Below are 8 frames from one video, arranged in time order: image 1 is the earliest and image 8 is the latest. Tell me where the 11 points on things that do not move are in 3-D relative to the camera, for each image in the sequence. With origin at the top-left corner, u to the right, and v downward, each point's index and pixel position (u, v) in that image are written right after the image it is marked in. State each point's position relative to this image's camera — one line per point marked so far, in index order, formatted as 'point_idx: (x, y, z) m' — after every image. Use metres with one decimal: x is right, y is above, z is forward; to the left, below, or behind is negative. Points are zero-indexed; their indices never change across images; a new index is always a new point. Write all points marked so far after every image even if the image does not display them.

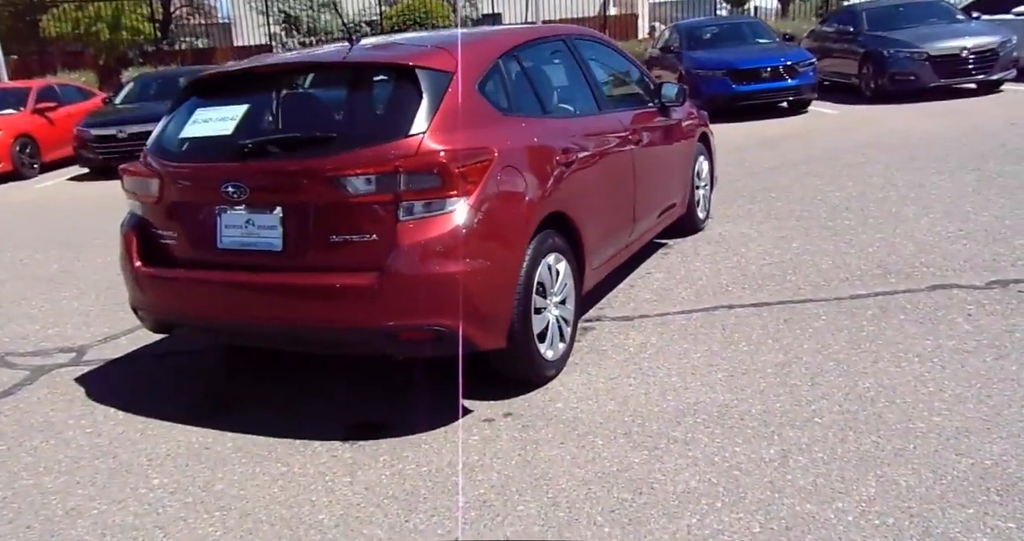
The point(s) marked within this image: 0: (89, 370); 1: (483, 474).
0: (-2.3, -0.5, +4.8) m
1: (-0.1, -0.8, +3.3) m
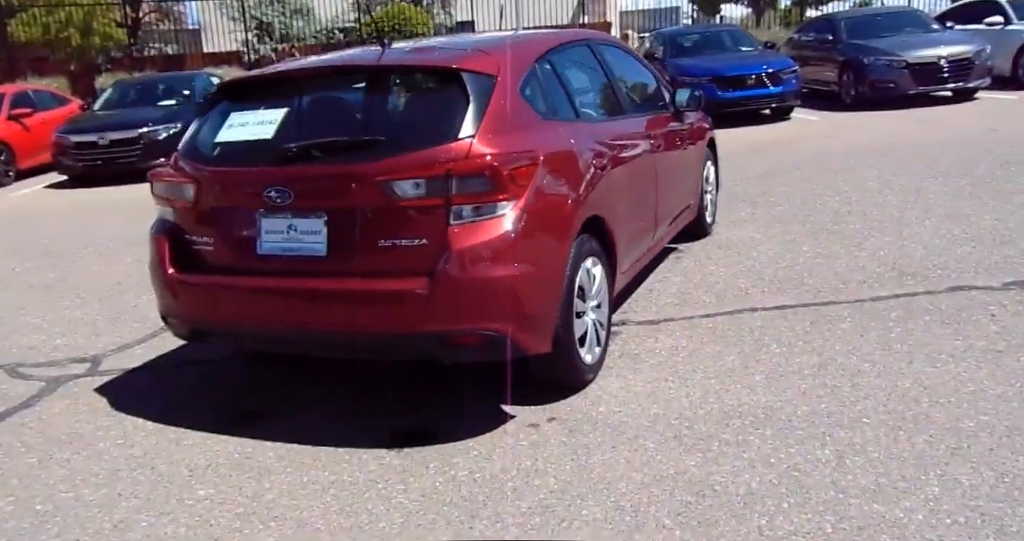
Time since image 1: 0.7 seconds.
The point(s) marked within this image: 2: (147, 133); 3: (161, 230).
0: (-2.1, -0.6, +4.7) m
1: (+0.1, -0.8, +3.3) m
2: (-4.8, +1.8, +11.6) m
3: (-1.6, +0.2, +4.1) m
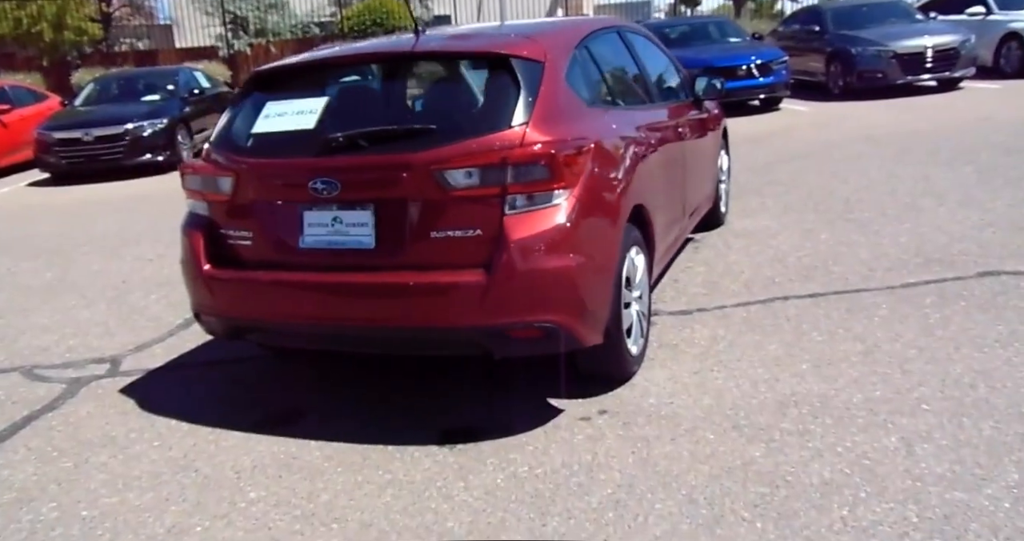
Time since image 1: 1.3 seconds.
0: (-2.0, -0.6, +4.6) m
1: (+0.3, -0.7, +3.3) m
2: (-4.9, +1.8, +11.3) m
3: (-1.4, +0.2, +4.0) m
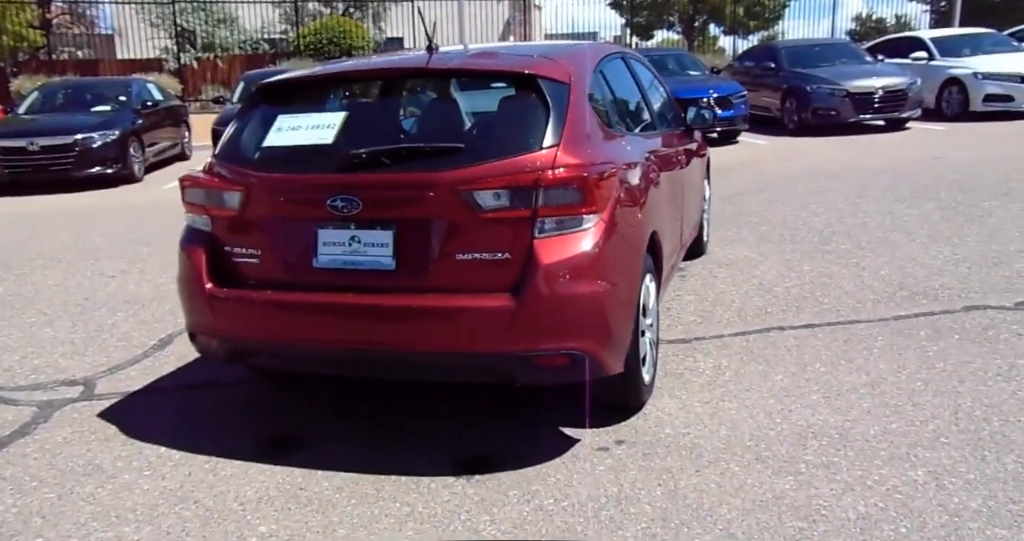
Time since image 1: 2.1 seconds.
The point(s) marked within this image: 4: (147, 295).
0: (-1.9, -0.7, +4.3) m
1: (+0.4, -0.8, +3.2) m
2: (-5.3, +1.6, +10.9) m
3: (-1.4, +0.1, +3.8) m
4: (-2.6, -0.2, +6.3) m
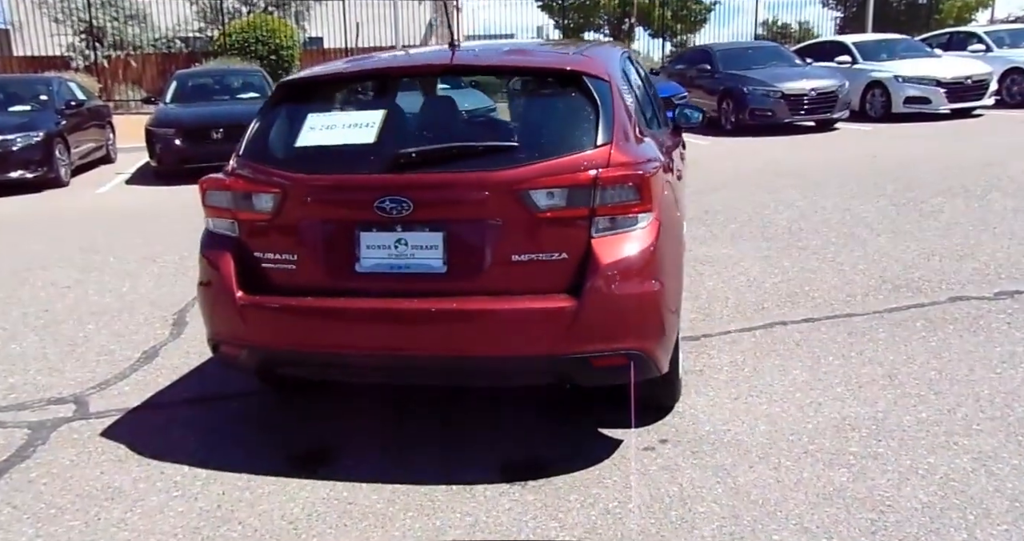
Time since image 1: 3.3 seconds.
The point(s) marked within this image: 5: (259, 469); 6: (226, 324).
0: (-1.8, -0.7, +4.0) m
1: (+0.7, -0.8, +3.1) m
2: (-5.9, +1.5, +10.2) m
3: (-1.2, +0.1, +3.6) m
4: (-2.7, -0.2, +6.0) m
5: (-1.0, -0.8, +3.6) m
6: (-1.1, -0.2, +3.5) m
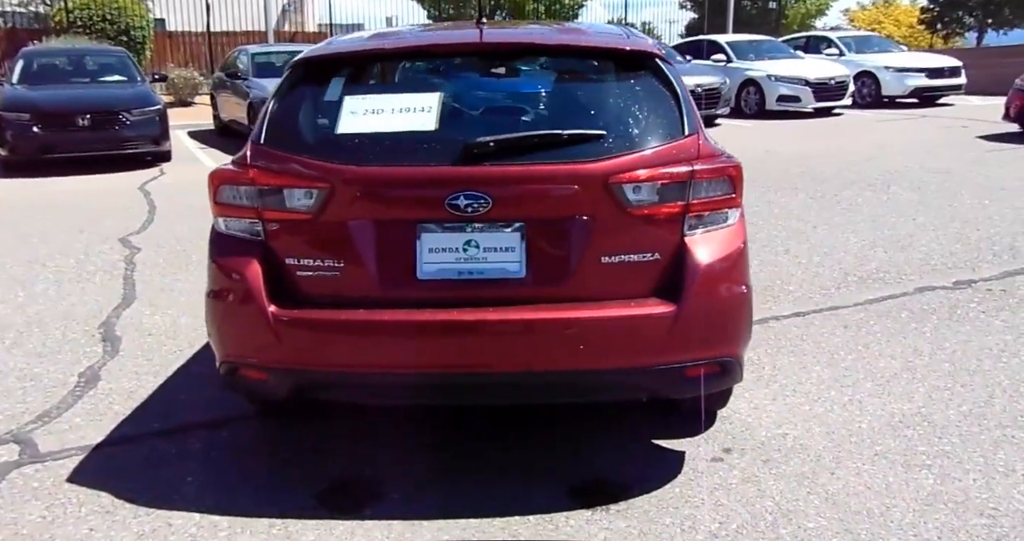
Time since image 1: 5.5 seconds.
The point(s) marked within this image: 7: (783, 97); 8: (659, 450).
0: (-1.6, -0.7, +3.3) m
1: (+1.0, -0.8, +2.9) m
2: (-6.8, +1.4, +8.7) m
3: (-0.9, +0.1, +3.0) m
4: (-2.8, -0.3, +5.1) m
5: (-0.8, -0.8, +3.0) m
6: (-0.9, -0.2, +3.0) m
7: (+4.4, +2.8, +14.3) m
8: (+0.6, -0.7, +3.4) m
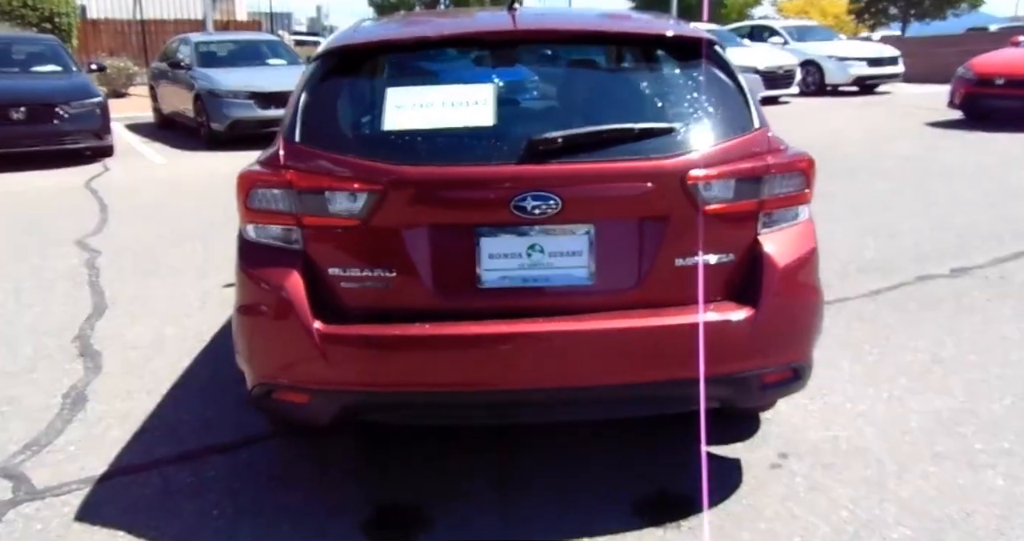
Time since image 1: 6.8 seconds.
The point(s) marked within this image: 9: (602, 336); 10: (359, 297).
0: (-1.4, -0.8, +3.0) m
1: (+1.2, -0.8, +2.8) m
2: (-7.1, +1.3, +7.8) m
3: (-0.7, 0.0, +2.7) m
4: (-2.8, -0.3, +4.6) m
5: (-0.5, -0.9, +2.8) m
6: (-0.7, -0.3, +2.7) m
7: (+3.6, +3.0, +14.3) m
8: (+0.7, -0.7, +3.3) m
9: (+0.3, -0.2, +2.6) m
10: (-0.5, -0.1, +2.7) m
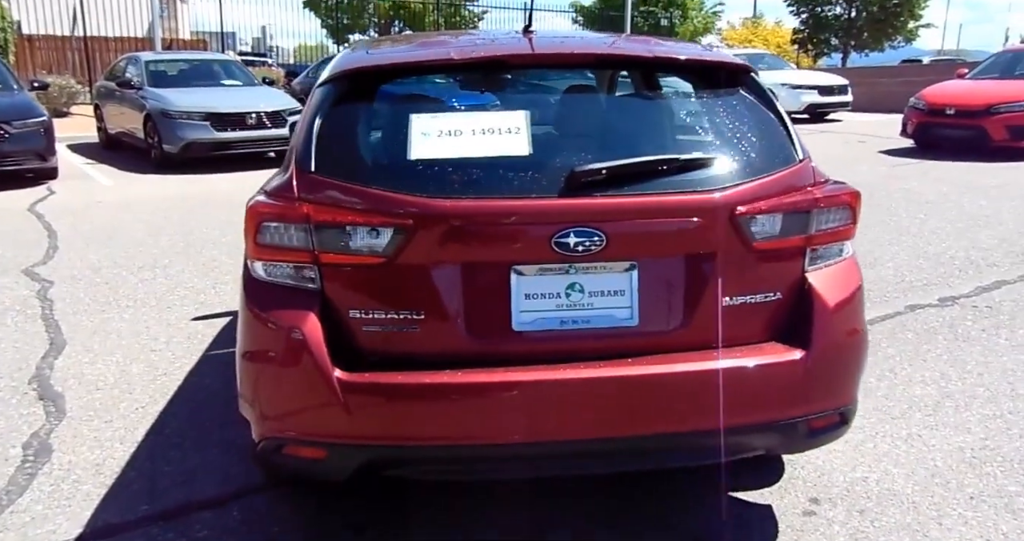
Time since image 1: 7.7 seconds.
0: (-1.4, -0.9, +2.7) m
1: (+1.3, -0.9, +2.7) m
2: (-7.3, +1.0, +7.2) m
3: (-0.6, -0.1, +2.4) m
4: (-2.8, -0.5, +4.2) m
5: (-0.4, -1.0, +2.5) m
6: (-0.6, -0.4, +2.4) m
7: (+2.9, +2.6, +14.4) m
8: (+0.8, -0.8, +3.1) m
9: (+0.4, -0.3, +2.4) m
10: (-0.4, -0.2, +2.4) m
